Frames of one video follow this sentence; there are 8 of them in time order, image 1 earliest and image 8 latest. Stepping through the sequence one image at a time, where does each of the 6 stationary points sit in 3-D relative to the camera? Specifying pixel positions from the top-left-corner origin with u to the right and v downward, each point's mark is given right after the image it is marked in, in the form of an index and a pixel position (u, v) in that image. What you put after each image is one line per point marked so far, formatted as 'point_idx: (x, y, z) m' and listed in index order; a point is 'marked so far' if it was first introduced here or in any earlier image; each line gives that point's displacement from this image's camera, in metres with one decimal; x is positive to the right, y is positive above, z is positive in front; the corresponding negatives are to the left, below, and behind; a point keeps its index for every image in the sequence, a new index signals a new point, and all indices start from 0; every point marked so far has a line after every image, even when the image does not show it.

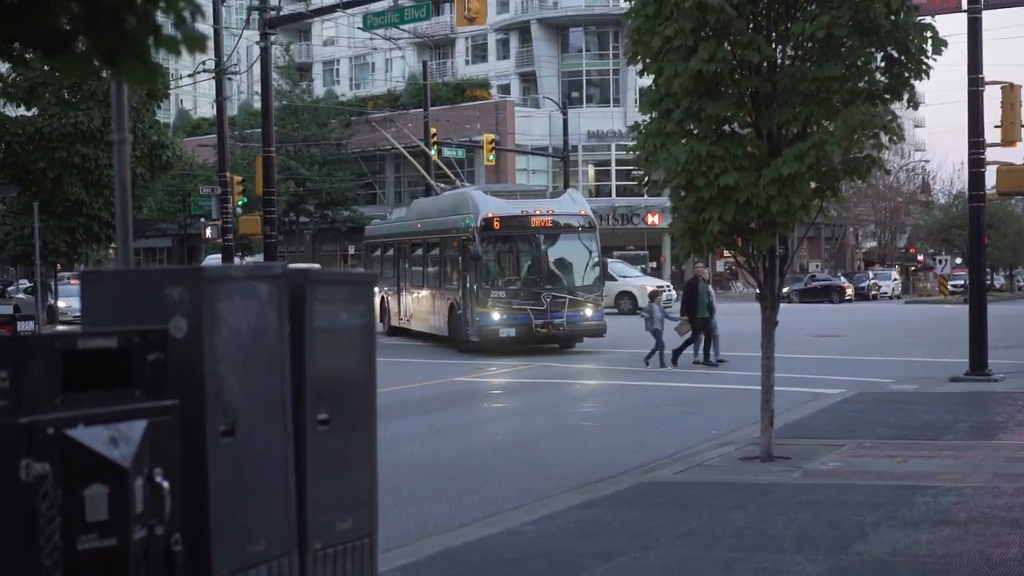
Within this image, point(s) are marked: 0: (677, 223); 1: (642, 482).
0: (+1.6, +0.6, +11.5) m
1: (+1.1, -1.7, +10.6) m
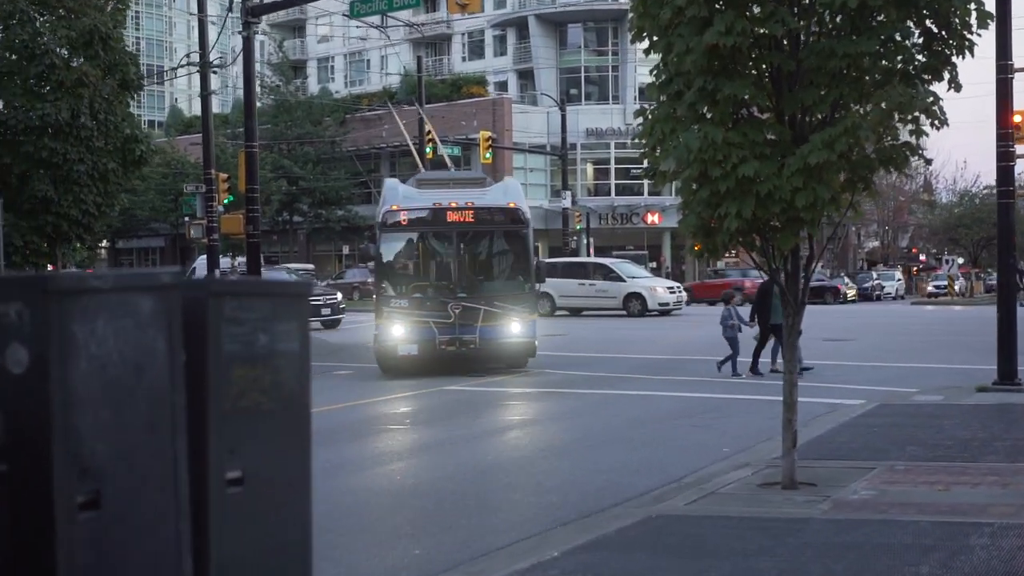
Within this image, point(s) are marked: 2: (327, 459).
0: (+1.5, +0.6, +10.2) m
1: (+1.0, -1.8, +9.3) m
2: (-1.9, -1.7, +12.3) m
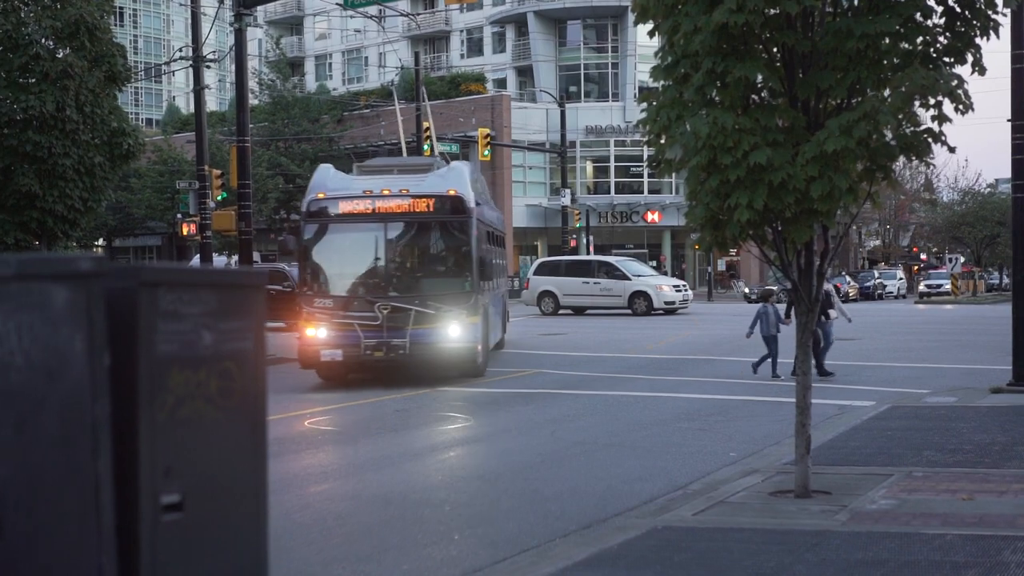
0: (+1.5, +0.6, +9.6) m
1: (+1.0, -1.7, +8.7) m
2: (-2.0, -1.7, +11.6) m
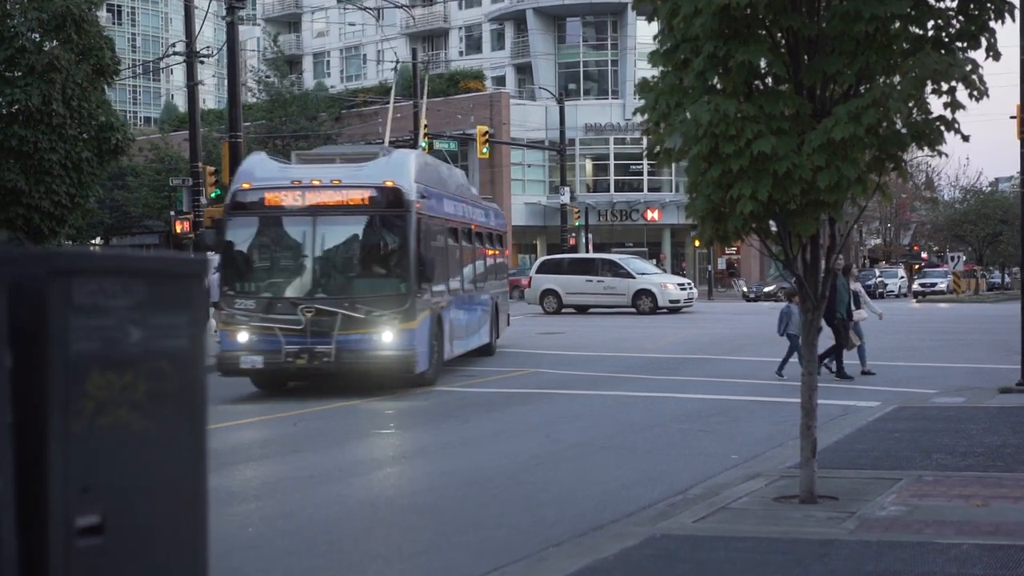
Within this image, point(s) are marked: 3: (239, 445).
0: (+1.4, +0.6, +9.1) m
1: (+1.0, -1.7, +8.2) m
2: (-2.0, -1.7, +11.2) m
3: (-2.8, -1.6, +12.3) m
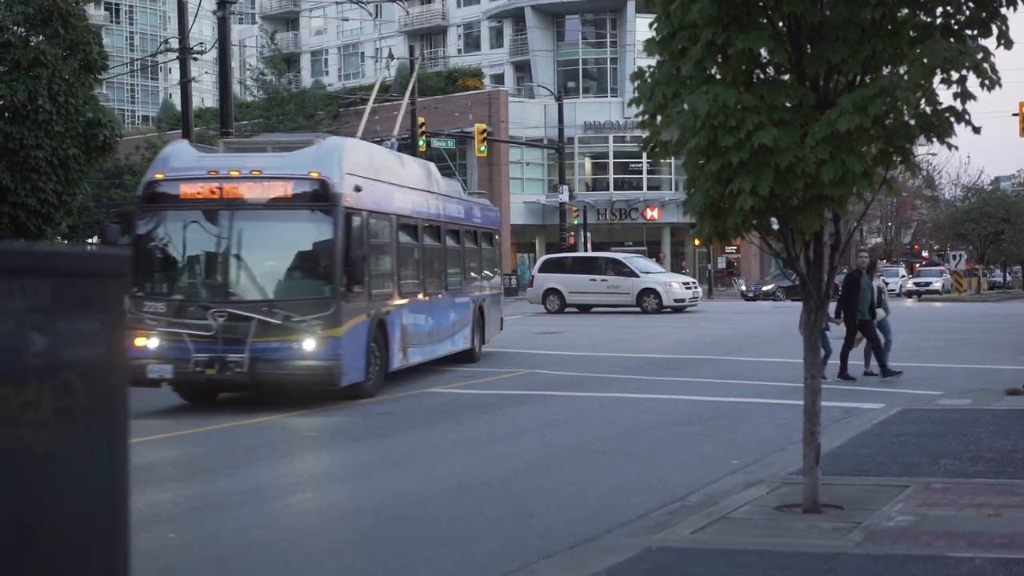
0: (+1.3, +0.6, +8.7) m
1: (+0.9, -1.7, +7.8) m
2: (-2.1, -1.7, +10.8) m
3: (-2.9, -1.6, +11.9) m
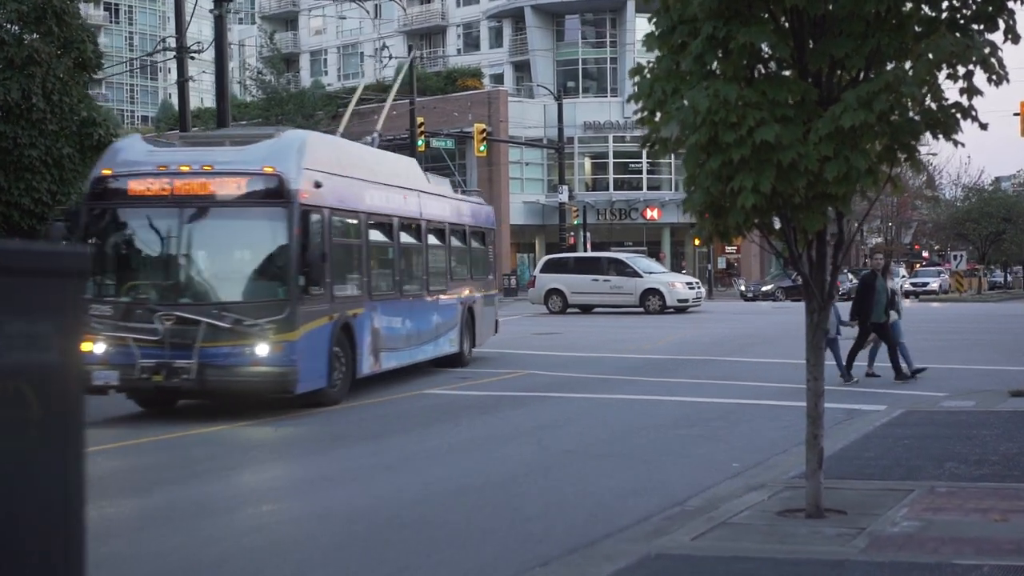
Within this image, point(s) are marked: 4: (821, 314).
0: (+1.3, +0.6, +8.5) m
1: (+0.8, -1.7, +7.6) m
2: (-2.1, -1.7, +10.6) m
3: (-2.9, -1.6, +11.7) m
4: (+2.2, -0.2, +8.6) m
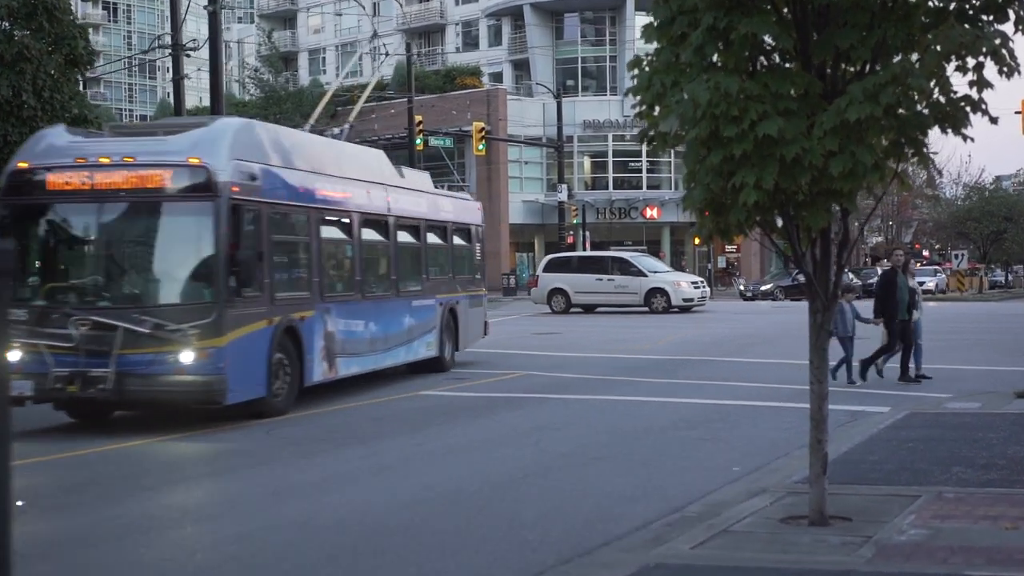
0: (+1.2, +0.6, +8.2) m
1: (+0.8, -1.7, +7.3) m
2: (-2.2, -1.7, +10.3) m
3: (-3.0, -1.6, +11.5) m
4: (+2.2, -0.2, +8.3) m
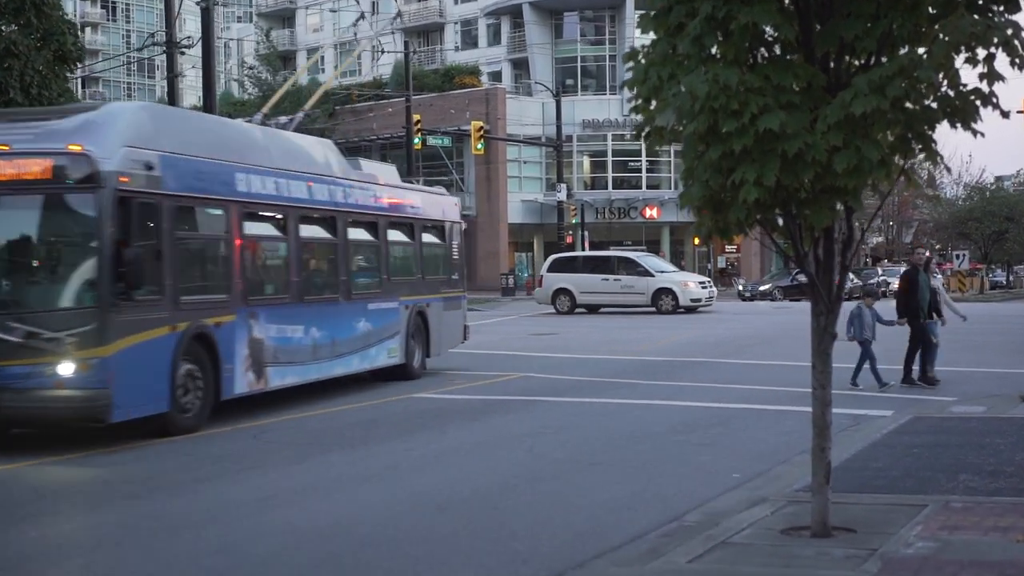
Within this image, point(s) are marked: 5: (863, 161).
0: (+1.2, +0.6, +7.9) m
1: (+0.7, -1.7, +7.0) m
2: (-2.2, -1.7, +10.0) m
3: (-3.0, -1.6, +11.1) m
4: (+2.1, -0.2, +8.0) m
5: (+2.1, +0.8, +7.4) m
